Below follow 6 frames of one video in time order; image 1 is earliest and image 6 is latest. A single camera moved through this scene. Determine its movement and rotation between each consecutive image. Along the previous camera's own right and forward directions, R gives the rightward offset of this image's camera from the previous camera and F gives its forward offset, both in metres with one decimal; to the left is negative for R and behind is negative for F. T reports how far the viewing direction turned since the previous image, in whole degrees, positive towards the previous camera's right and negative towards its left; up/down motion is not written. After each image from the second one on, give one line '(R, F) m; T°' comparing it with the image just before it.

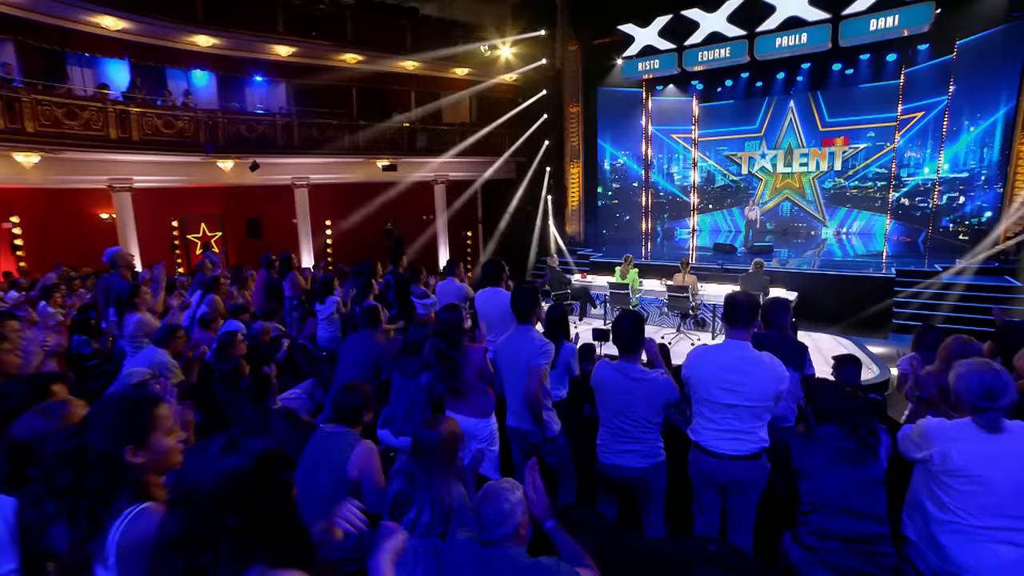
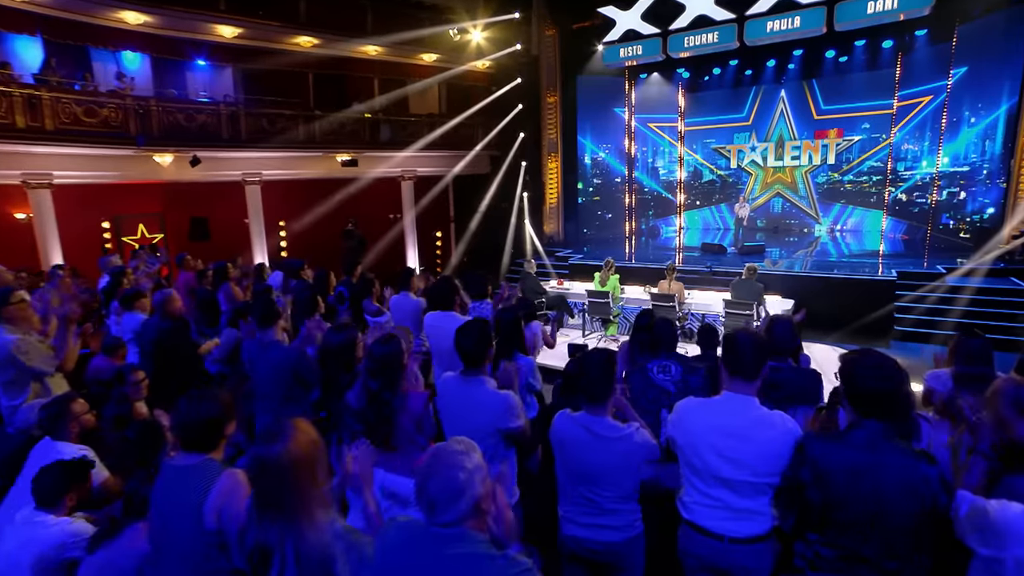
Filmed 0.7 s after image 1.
(+0.3, +1.1) m; +1°
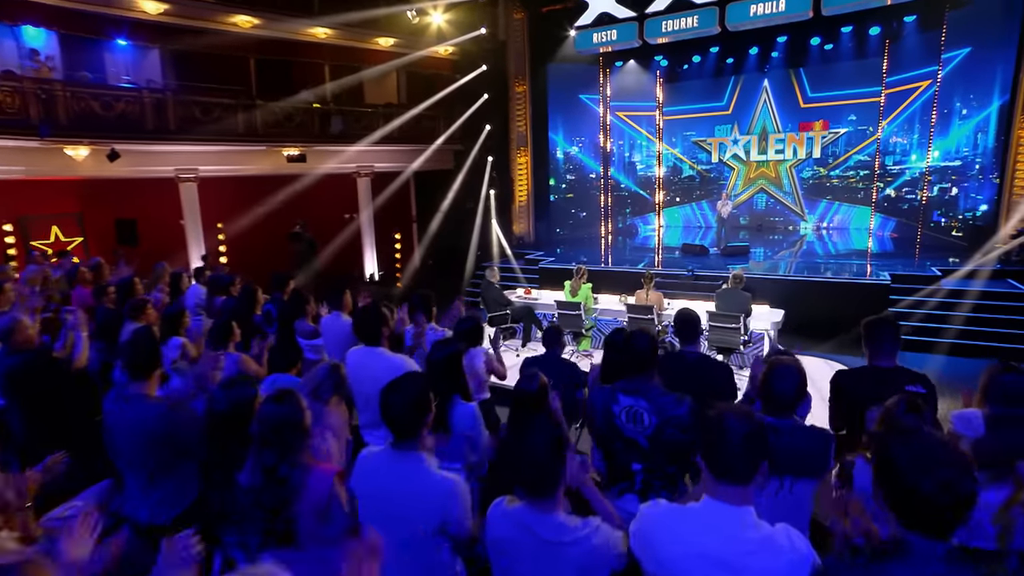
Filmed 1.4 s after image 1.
(+0.2, +1.1) m; +2°
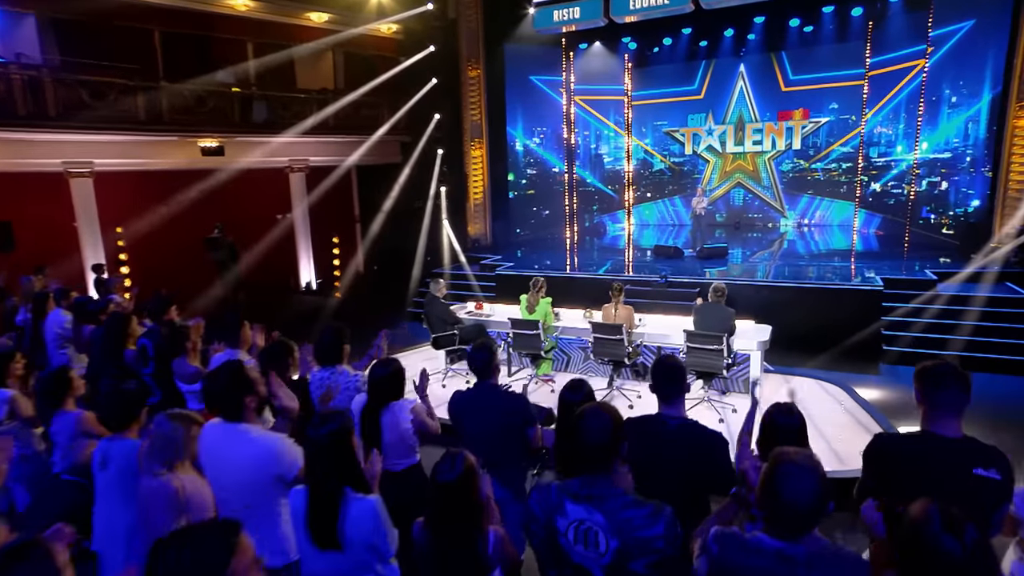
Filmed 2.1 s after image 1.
(+0.3, +1.4) m; +3°
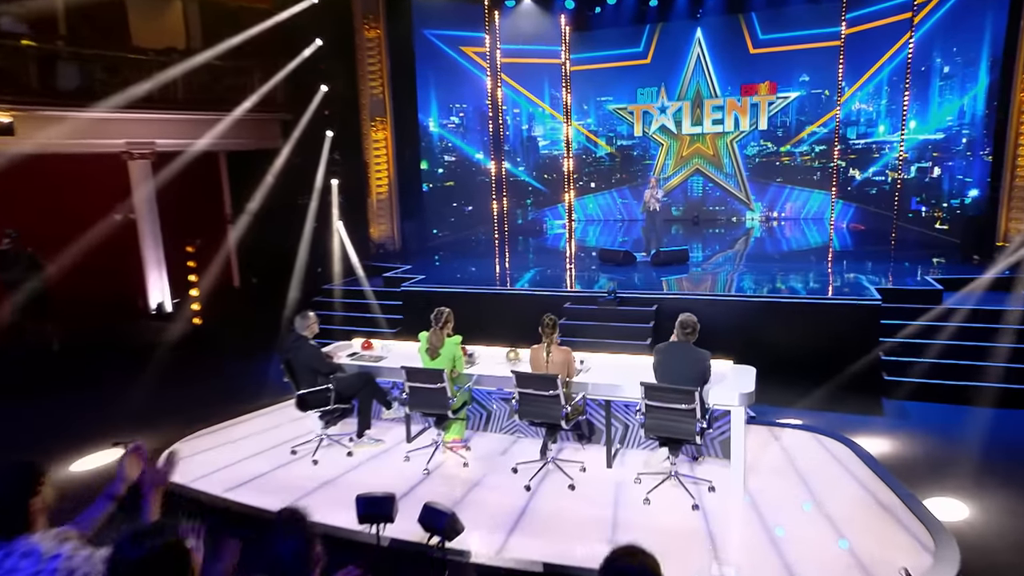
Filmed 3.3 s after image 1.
(+0.6, +2.3) m; +5°
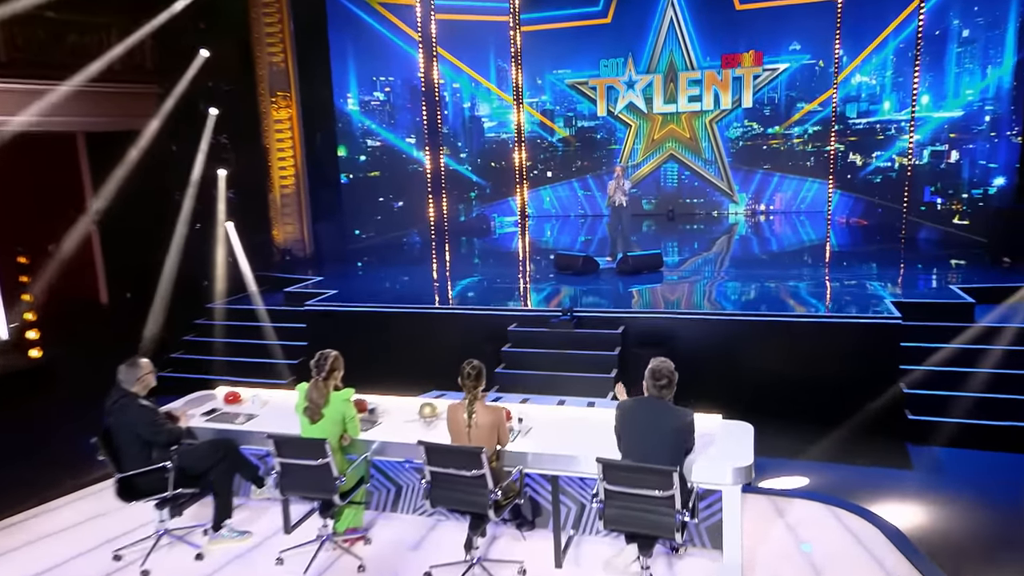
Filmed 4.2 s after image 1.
(+0.5, +1.7) m; +2°
